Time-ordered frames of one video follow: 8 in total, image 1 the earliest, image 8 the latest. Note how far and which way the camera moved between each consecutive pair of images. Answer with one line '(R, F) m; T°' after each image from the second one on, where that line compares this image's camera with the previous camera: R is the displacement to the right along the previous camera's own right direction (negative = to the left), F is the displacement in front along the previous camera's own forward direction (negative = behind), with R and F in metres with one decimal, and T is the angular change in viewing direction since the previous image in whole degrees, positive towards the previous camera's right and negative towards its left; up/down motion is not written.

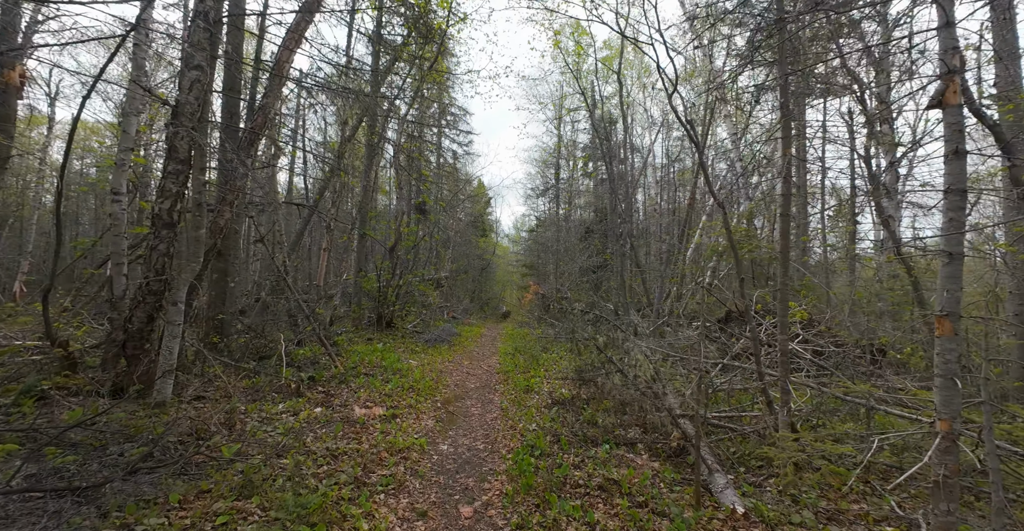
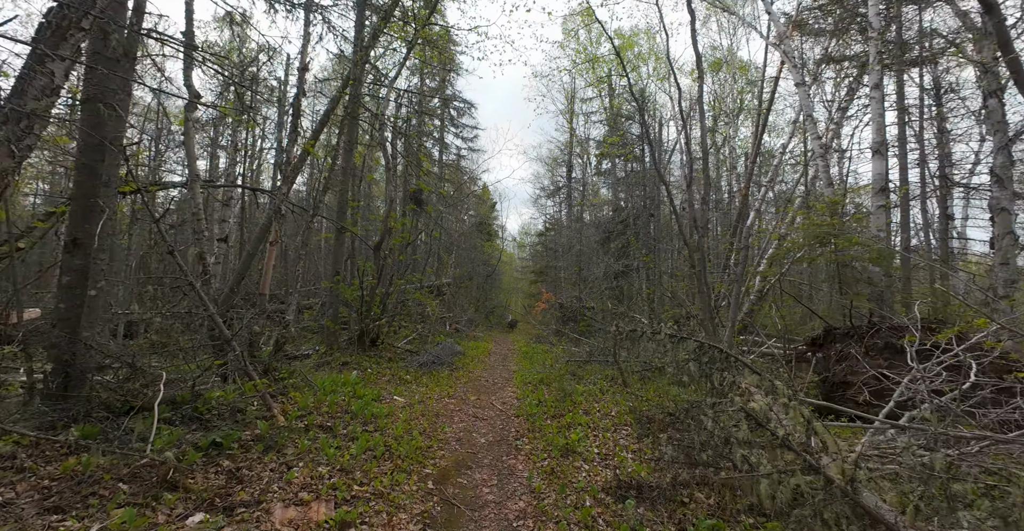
(-0.3, +3.0) m; -1°
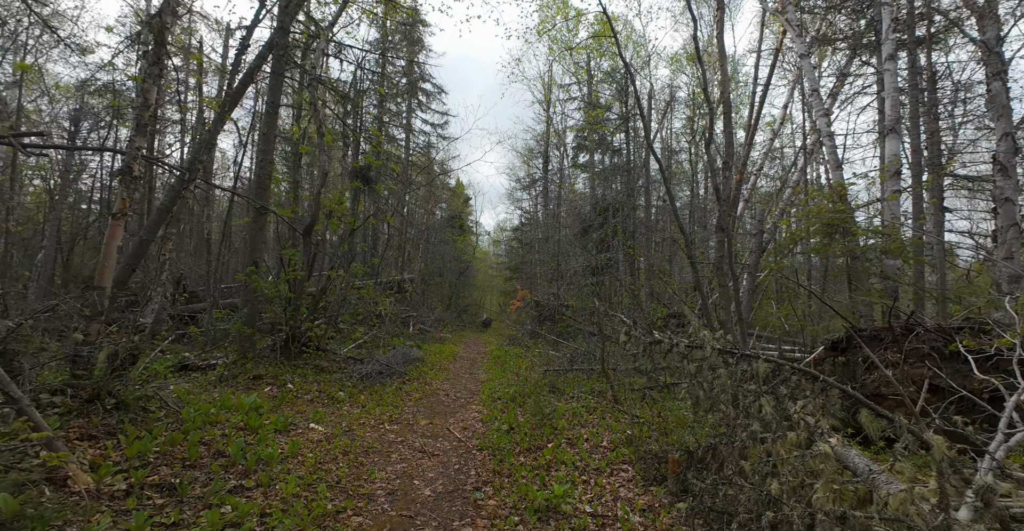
(+0.2, +1.9) m; +3°
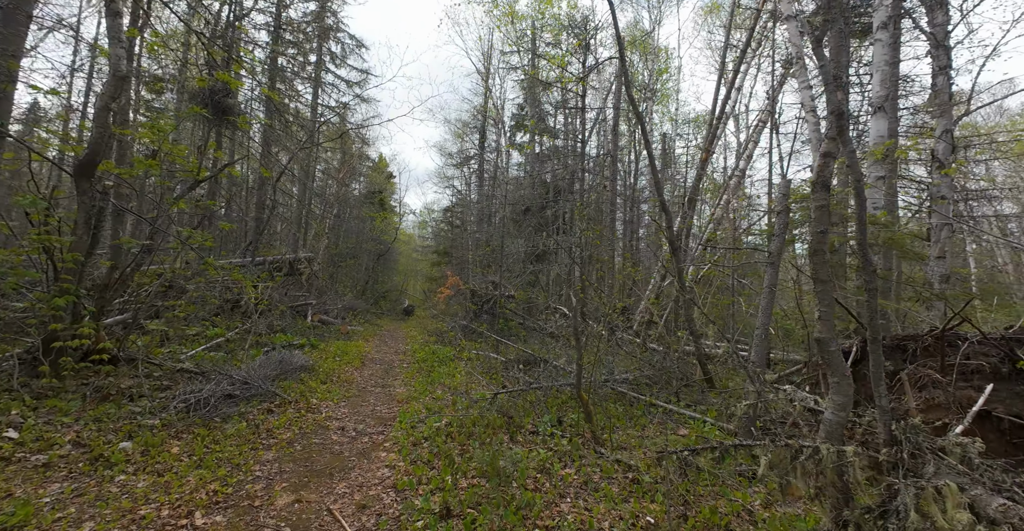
(-0.1, +2.7) m; +9°
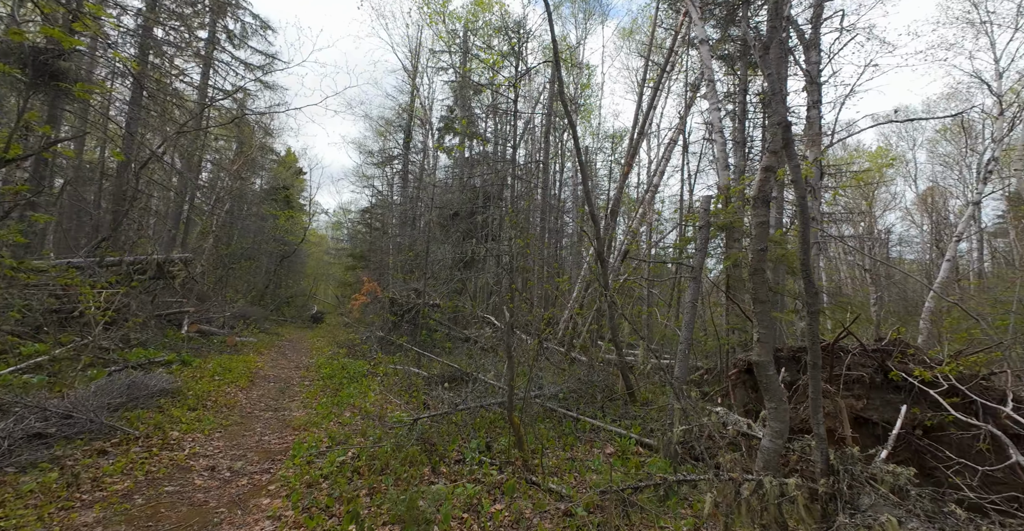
(0.0, +0.6) m; +9°
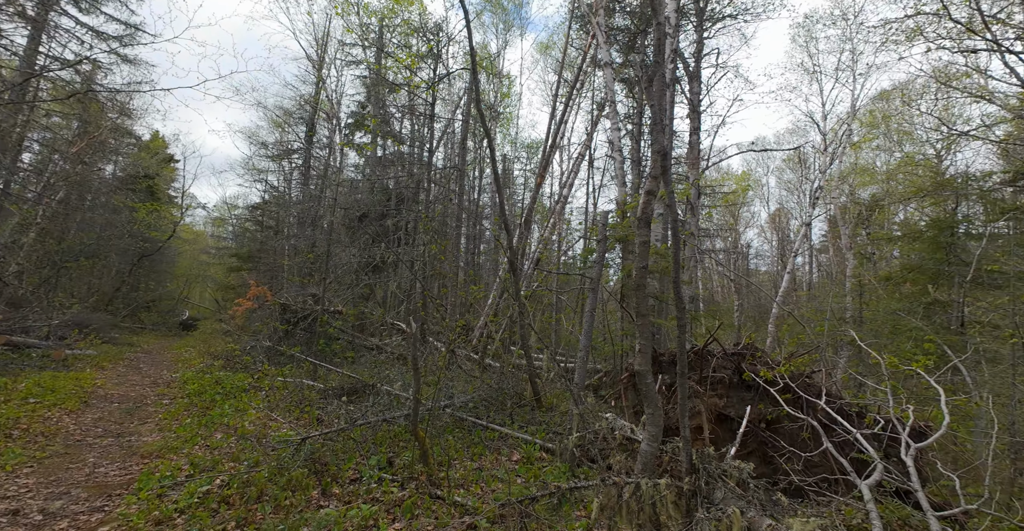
(+0.1, +0.1) m; +10°
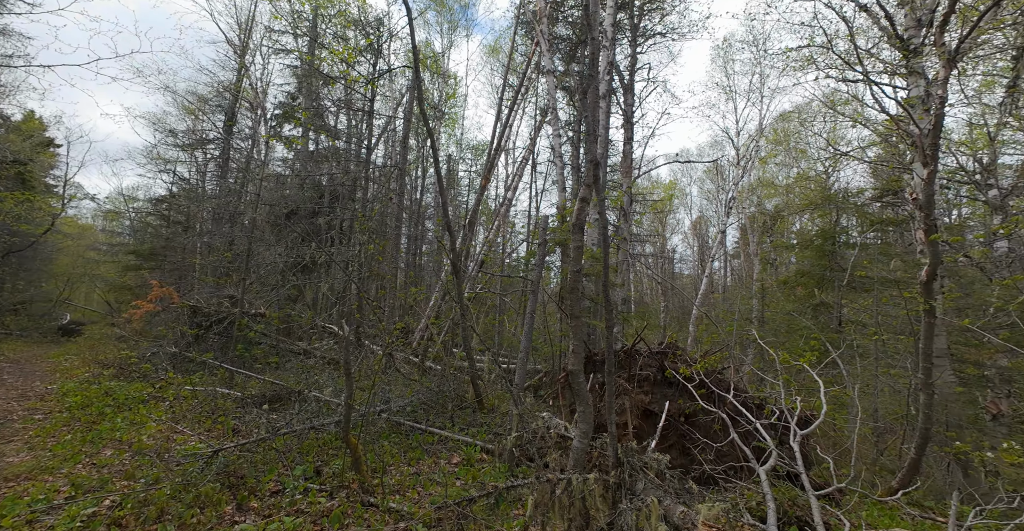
(+0.1, 0.0) m; +7°
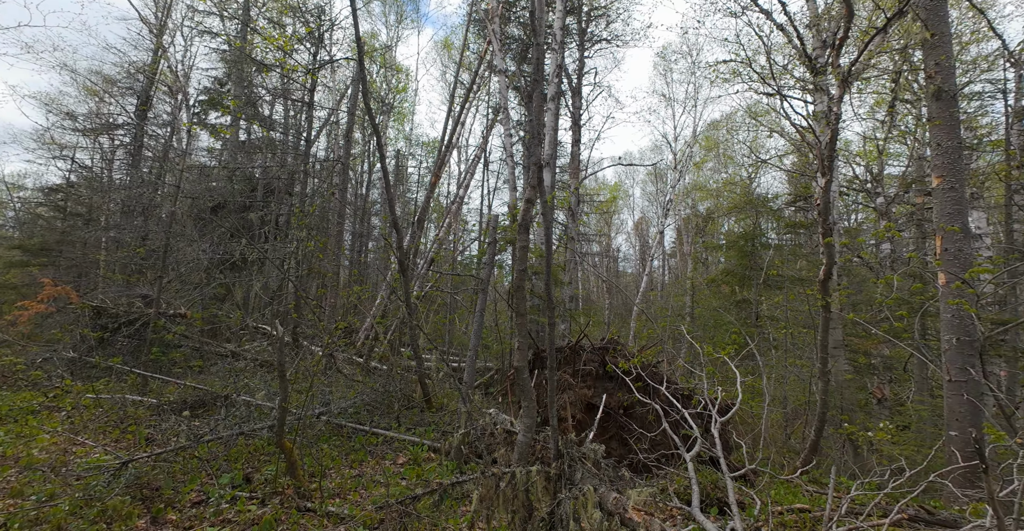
(0.0, 0.0) m; +6°
